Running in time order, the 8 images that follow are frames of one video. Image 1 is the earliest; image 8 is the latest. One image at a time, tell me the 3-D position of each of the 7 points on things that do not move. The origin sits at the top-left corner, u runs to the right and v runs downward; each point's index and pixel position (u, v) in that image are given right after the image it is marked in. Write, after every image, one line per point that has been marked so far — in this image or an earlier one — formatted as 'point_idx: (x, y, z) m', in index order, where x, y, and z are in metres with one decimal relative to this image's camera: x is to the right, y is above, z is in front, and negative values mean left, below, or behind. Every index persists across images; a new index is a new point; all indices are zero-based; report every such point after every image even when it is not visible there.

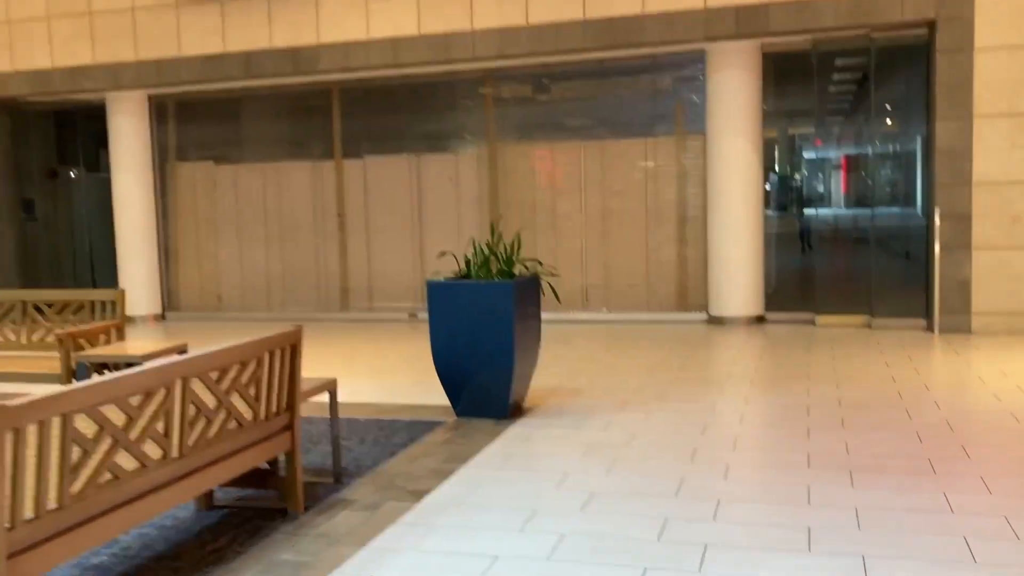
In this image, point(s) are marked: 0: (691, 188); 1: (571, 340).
0: (+1.6, +0.9, +8.4) m
1: (+0.5, -0.4, +7.5) m
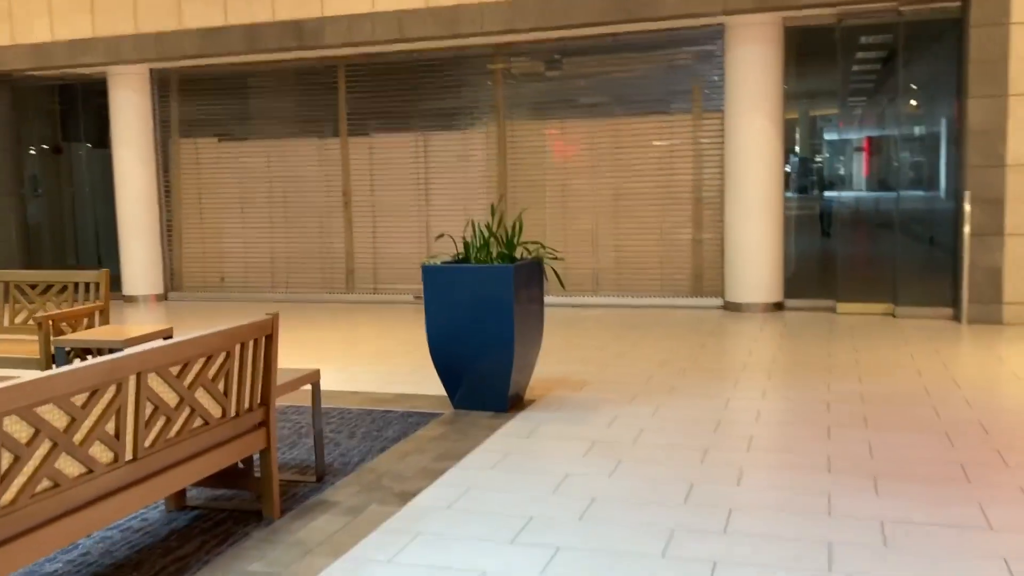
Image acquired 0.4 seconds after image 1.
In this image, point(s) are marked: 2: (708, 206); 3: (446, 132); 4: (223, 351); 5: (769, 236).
0: (+1.7, +1.1, +8.1) m
1: (+0.5, -0.3, +7.2) m
2: (+1.7, +0.7, +8.1) m
3: (-0.6, +1.5, +8.8) m
4: (-0.9, -0.2, +2.9) m
5: (+2.2, +0.4, +7.7) m
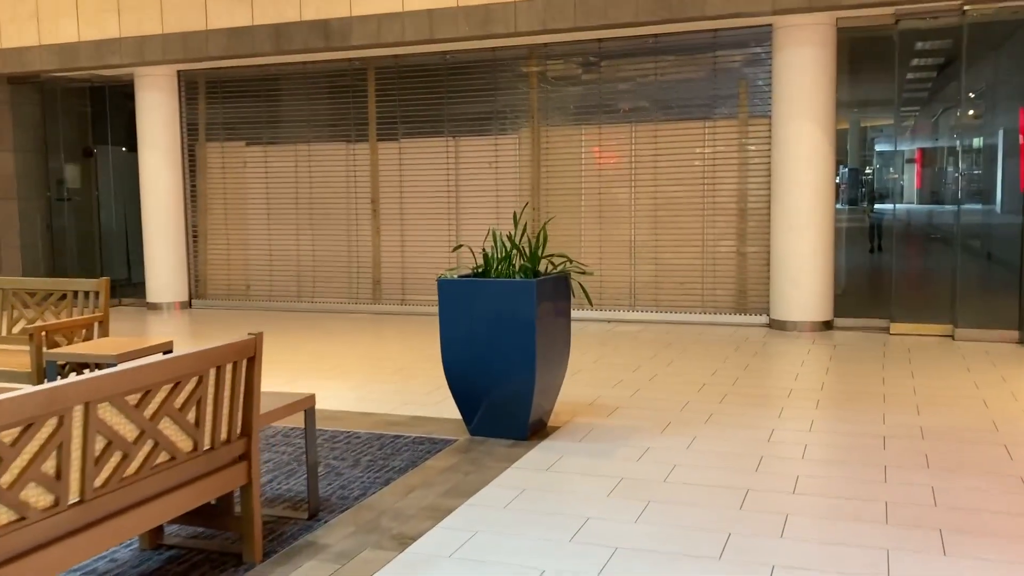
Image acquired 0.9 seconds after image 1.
0: (+2.0, +0.9, +7.7) m
1: (+0.7, -0.4, +6.8) m
2: (+2.0, +0.6, +7.7) m
3: (-0.3, +1.4, +8.5) m
4: (-0.9, -0.2, +2.5) m
5: (+2.4, +0.3, +7.2) m
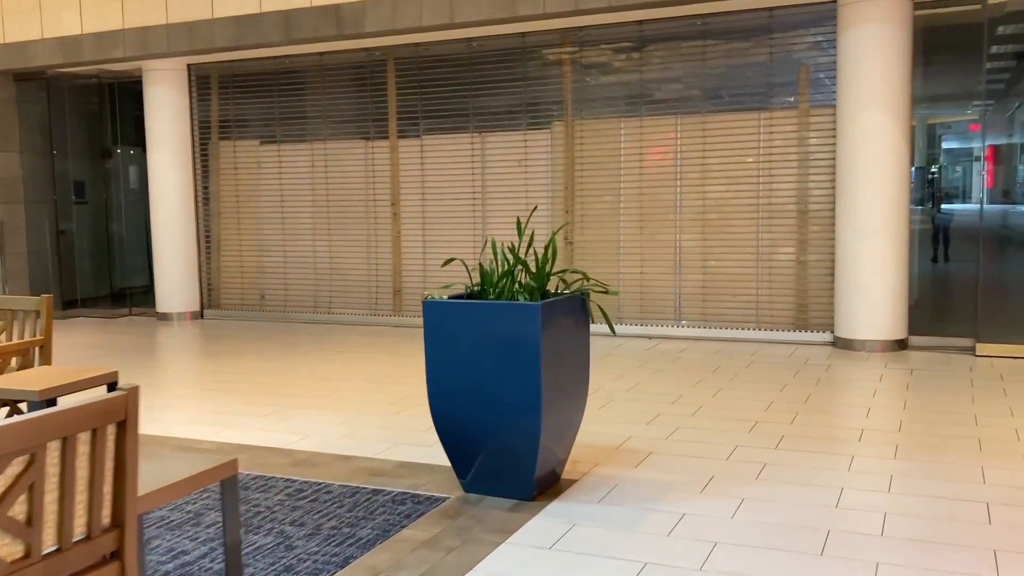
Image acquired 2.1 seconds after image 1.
0: (+2.2, +0.8, +6.7) m
1: (+0.9, -0.5, +5.9) m
2: (+2.2, +0.5, +6.8) m
3: (-0.1, +1.3, +7.7) m
4: (-1.0, -0.3, +1.8) m
5: (+2.6, +0.2, +6.3) m
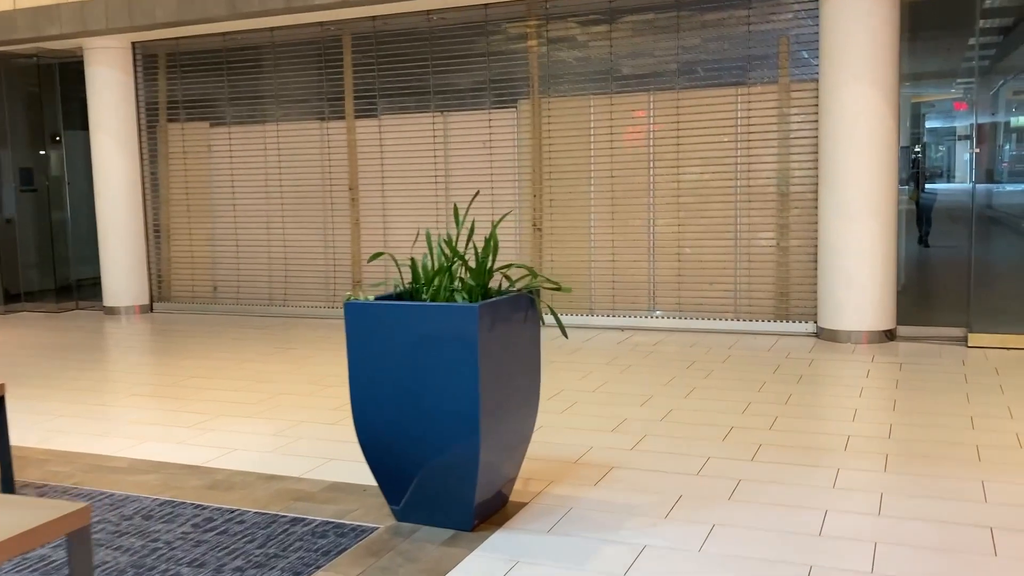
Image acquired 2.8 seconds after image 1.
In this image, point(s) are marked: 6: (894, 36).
0: (+1.9, +0.9, +6.3) m
1: (+0.7, -0.4, +5.5) m
2: (+2.0, +0.6, +6.3) m
3: (-0.4, +1.4, +7.2) m
4: (-1.1, -0.4, +1.3) m
5: (+2.3, +0.3, +5.9) m
6: (+2.4, +1.6, +5.7) m
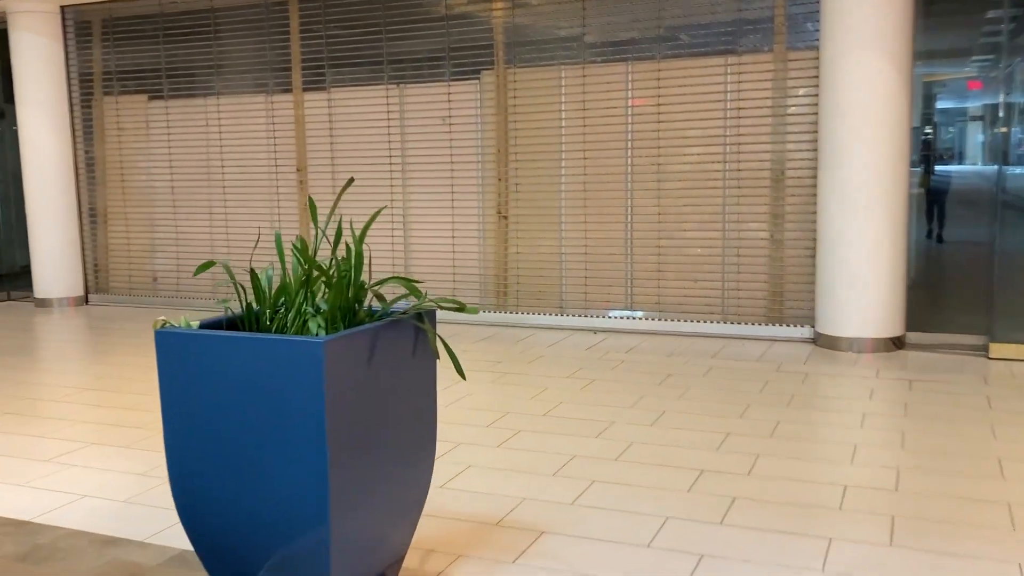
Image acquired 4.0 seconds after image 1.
0: (+1.7, +0.9, +5.5) m
1: (+0.4, -0.4, +4.8) m
2: (+1.7, +0.6, +5.5) m
3: (-0.6, +1.4, +6.4) m
4: (-1.4, -0.4, +0.6) m
5: (+2.1, +0.3, +5.1) m
6: (+2.1, +1.6, +4.9) m
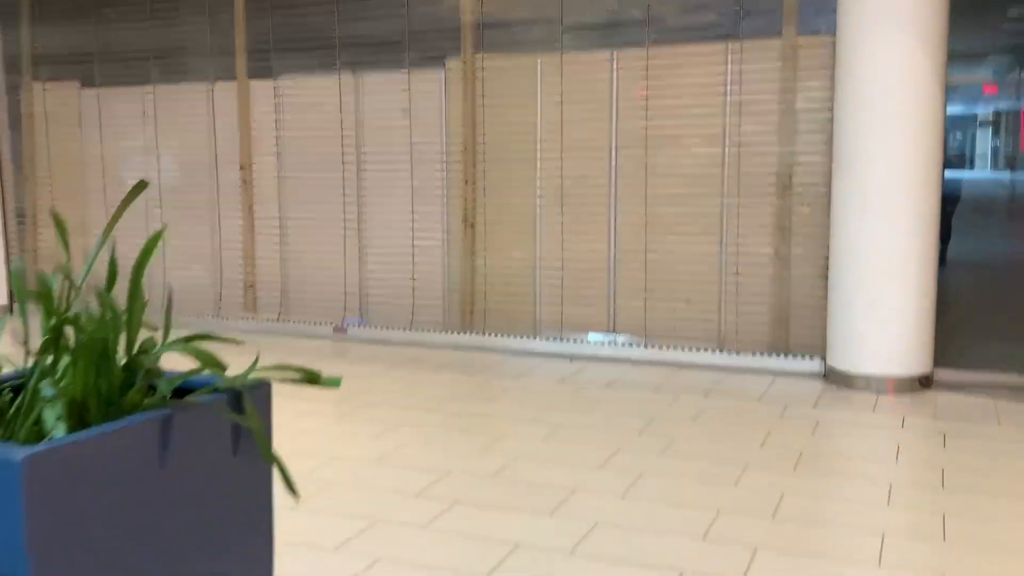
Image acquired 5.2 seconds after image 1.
0: (+1.5, +0.8, +4.7) m
1: (+0.2, -0.6, +4.0) m
2: (+1.5, +0.5, +4.7) m
3: (-0.8, +1.3, +5.6) m
4: (-1.7, -0.5, -0.2) m
5: (+1.9, +0.1, +4.3) m
6: (+1.9, +1.4, +4.1) m
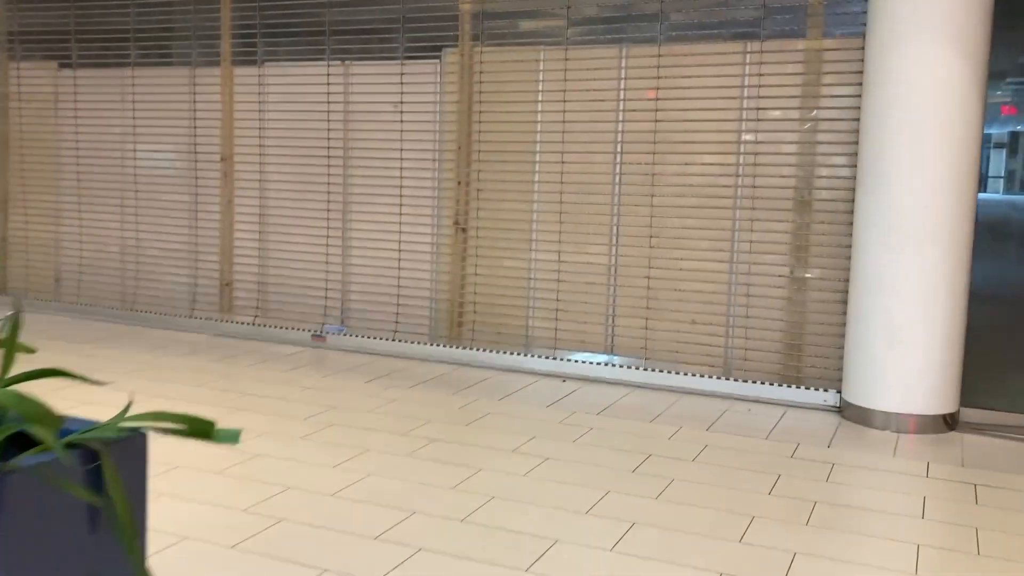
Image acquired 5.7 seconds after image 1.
0: (+1.5, +0.7, +4.3) m
1: (+0.1, -0.6, +3.6) m
2: (+1.5, +0.3, +4.4) m
3: (-0.8, +1.3, +5.2) m
4: (-1.8, -0.5, -0.6) m
5: (+1.8, 0.0, +3.9) m
6: (+1.9, +1.3, +3.7) m
